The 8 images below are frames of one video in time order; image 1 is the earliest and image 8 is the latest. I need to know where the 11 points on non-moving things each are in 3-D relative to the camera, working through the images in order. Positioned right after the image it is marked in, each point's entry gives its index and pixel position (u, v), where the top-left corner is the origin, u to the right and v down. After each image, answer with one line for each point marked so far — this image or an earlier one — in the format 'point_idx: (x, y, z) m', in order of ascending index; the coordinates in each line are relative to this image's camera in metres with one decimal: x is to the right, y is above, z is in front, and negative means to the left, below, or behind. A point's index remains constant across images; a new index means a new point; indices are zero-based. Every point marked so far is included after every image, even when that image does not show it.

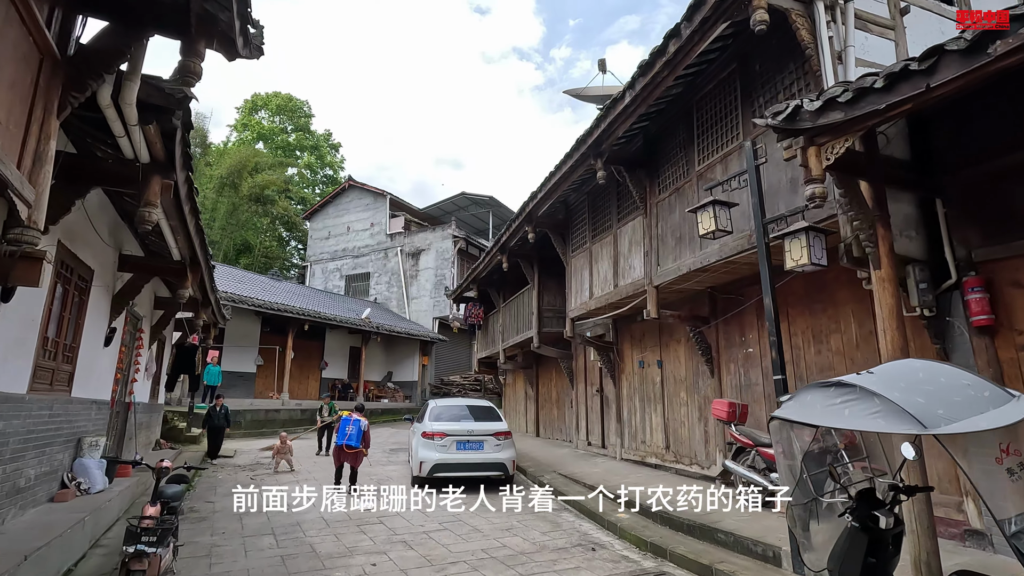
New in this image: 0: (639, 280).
0: (+1.8, +0.1, +7.5) m
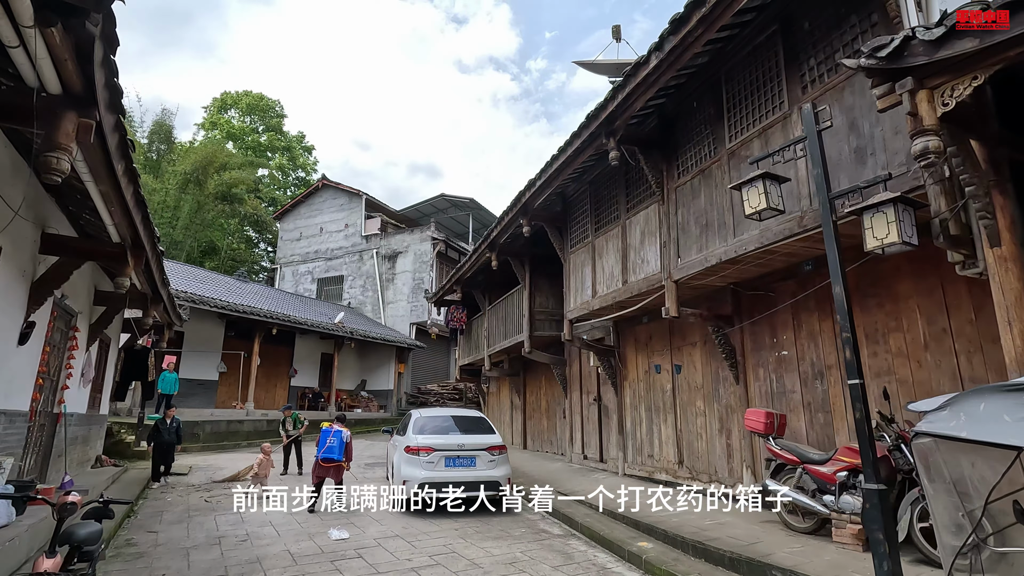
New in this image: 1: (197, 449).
0: (+1.8, +0.2, +6.7) m
1: (-7.9, -4.1, +13.4) m
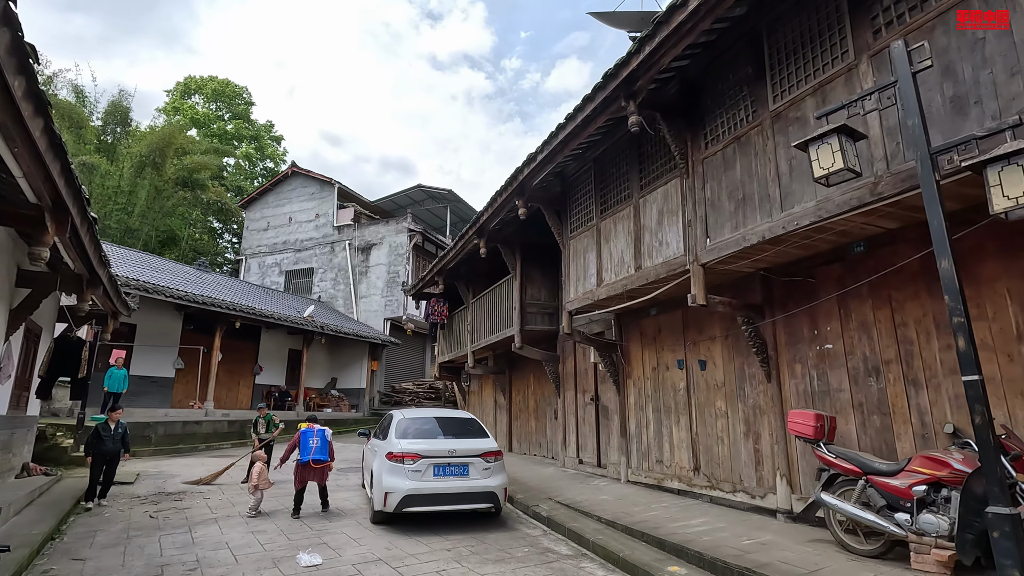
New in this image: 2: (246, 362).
0: (+1.8, +0.3, +5.9) m
1: (-8.3, -3.8, +12.2) m
2: (-9.0, -2.5, +17.9) m
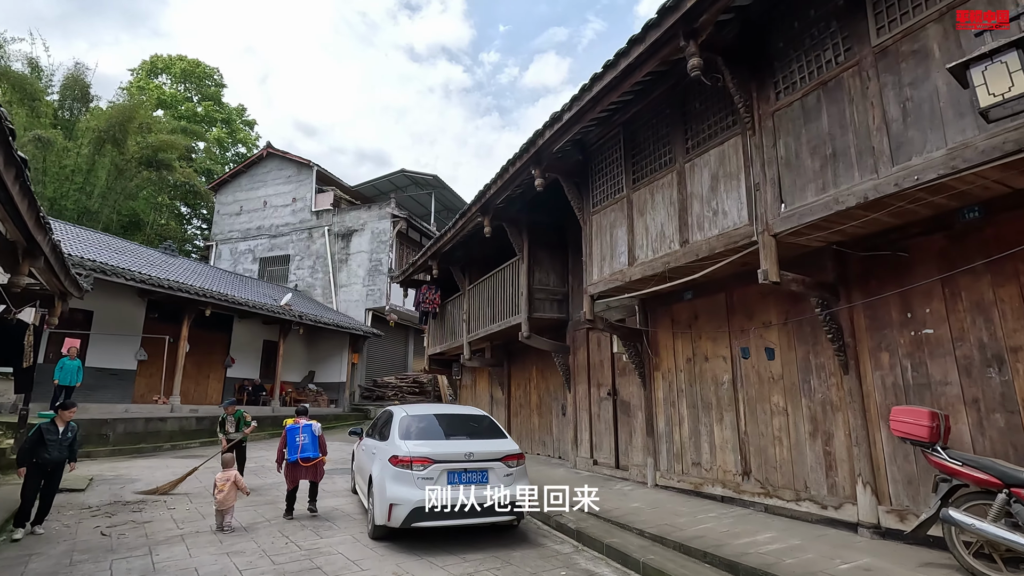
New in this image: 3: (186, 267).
0: (+2.1, +0.6, +5.1) m
1: (-8.3, -3.4, +10.9) m
2: (-9.2, -2.0, +16.6) m
3: (-10.6, +0.7, +17.2) m
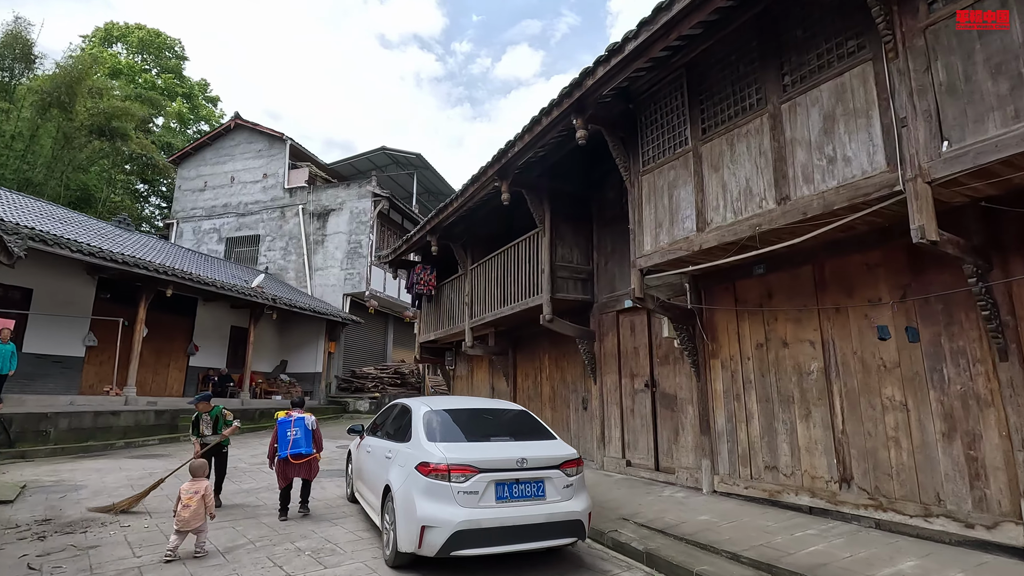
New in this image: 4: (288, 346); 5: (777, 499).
0: (+2.7, +0.8, +4.0) m
1: (-8.1, -2.9, +9.3) m
2: (-9.3, -1.4, +14.9) m
3: (-10.7, +1.3, +15.4) m
4: (-7.9, -2.1, +18.9) m
5: (+2.7, -2.1, +5.3) m
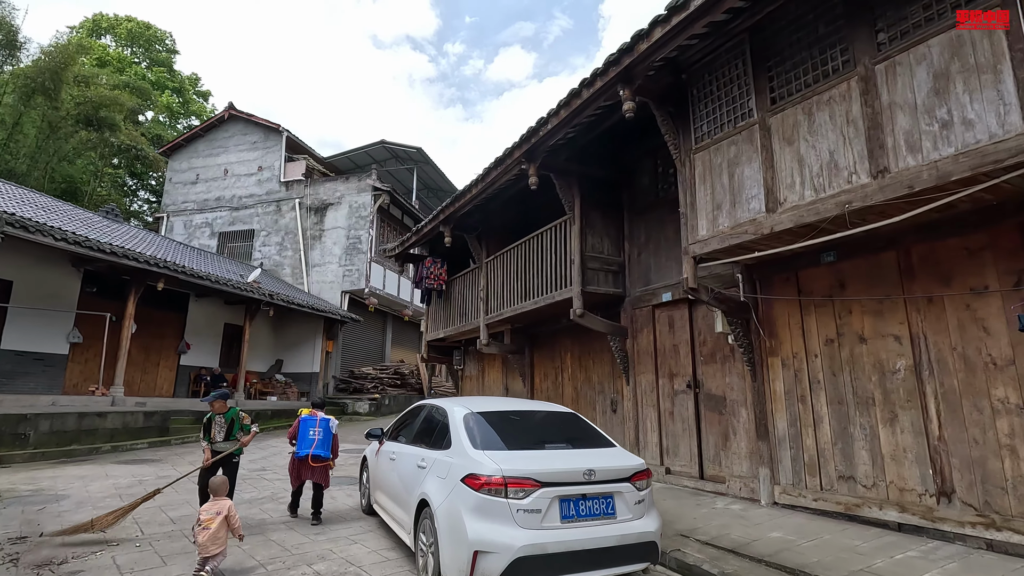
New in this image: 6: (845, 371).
0: (+3.1, +0.9, +3.4) m
1: (-7.8, -2.7, +8.5) m
2: (-9.1, -1.3, +14.1) m
3: (-10.4, +1.5, +14.6) m
4: (-7.8, -1.9, +18.1) m
5: (+3.1, -2.0, +4.7) m
6: (+3.1, -0.8, +5.0) m
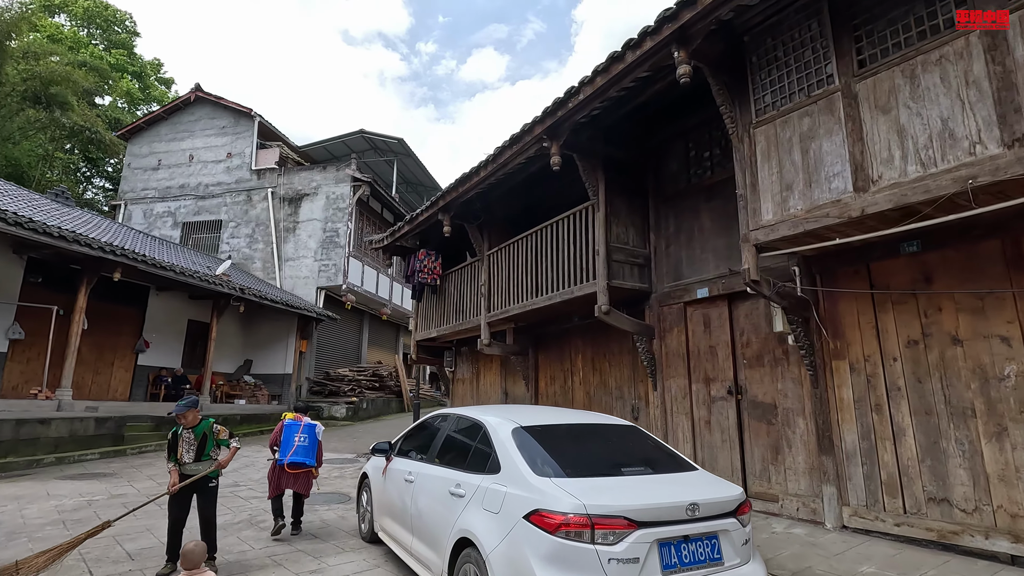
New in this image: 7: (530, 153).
0: (+3.6, +1.0, +2.8) m
1: (-7.7, -2.5, +7.2) m
2: (-9.3, -1.1, +12.7) m
3: (-10.6, +1.7, +13.2) m
4: (-8.2, -1.8, +16.8) m
5: (+3.4, -2.0, +4.1) m
6: (+3.5, -0.7, +4.4) m
7: (+0.2, +1.8, +7.0) m
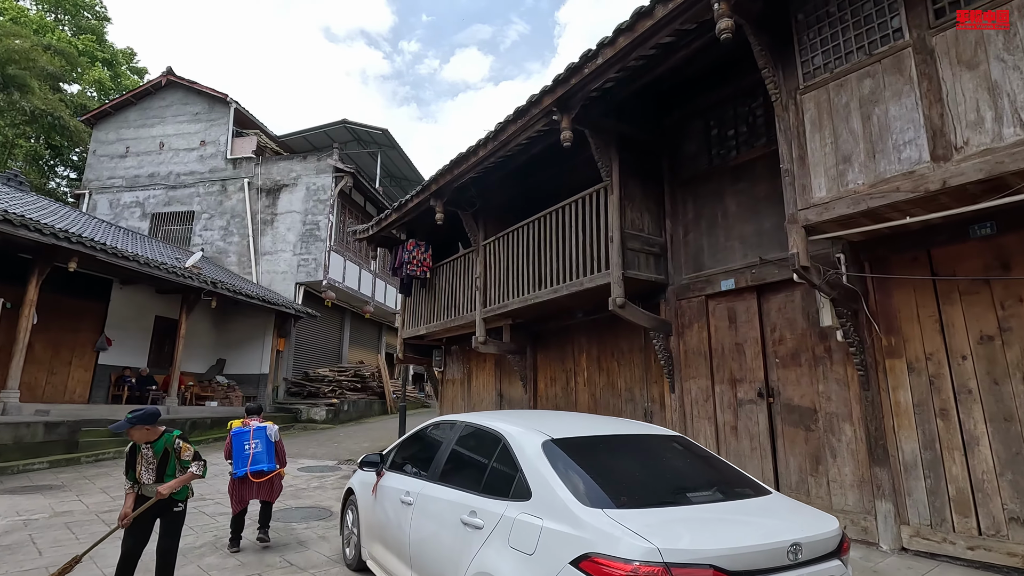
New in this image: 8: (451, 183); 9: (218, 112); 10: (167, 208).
0: (+3.8, +1.1, +2.2) m
1: (-7.7, -2.4, +6.2) m
2: (-9.4, -0.9, +11.7) m
3: (-10.7, +1.8, +12.1) m
4: (-8.5, -1.6, +15.8) m
5: (+3.5, -1.9, +3.5) m
6: (+3.6, -0.6, +3.8) m
7: (+0.3, +1.9, +6.3) m
8: (-0.9, +1.5, +7.8) m
9: (-10.6, +6.4, +19.3) m
10: (-12.1, +2.8, +18.7) m
